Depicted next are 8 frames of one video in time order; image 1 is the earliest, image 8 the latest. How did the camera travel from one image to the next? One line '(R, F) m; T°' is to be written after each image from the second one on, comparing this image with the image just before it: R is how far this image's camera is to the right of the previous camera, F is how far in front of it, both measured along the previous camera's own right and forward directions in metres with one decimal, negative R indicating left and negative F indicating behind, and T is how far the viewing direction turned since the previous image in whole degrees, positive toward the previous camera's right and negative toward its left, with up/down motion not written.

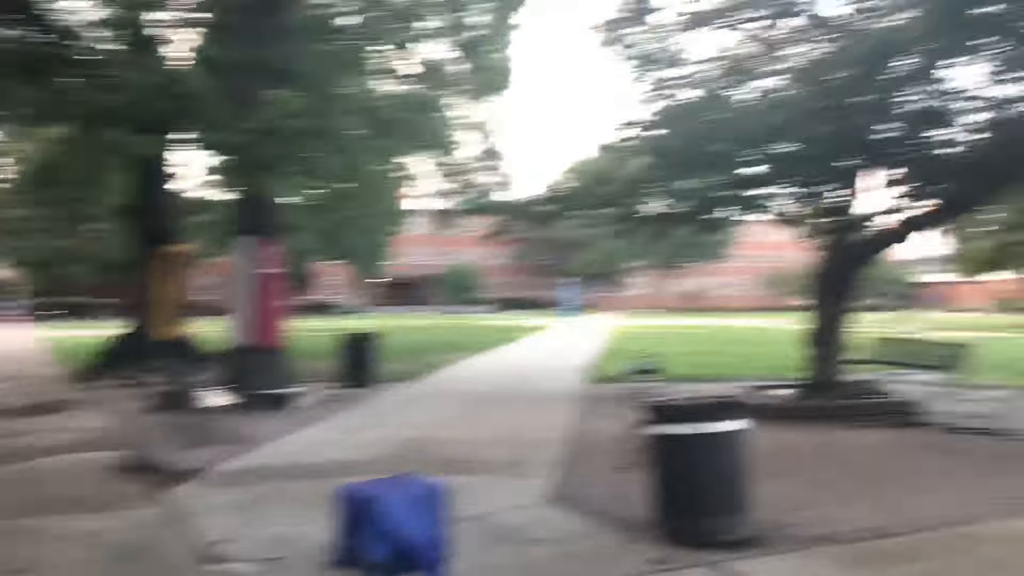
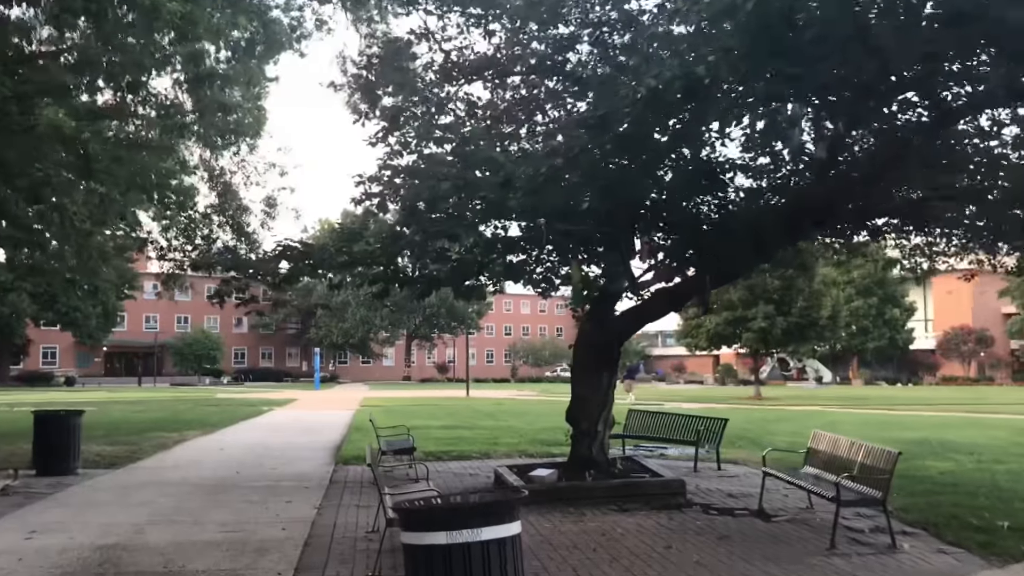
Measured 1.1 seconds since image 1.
(+0.2, +1.2) m; +15°
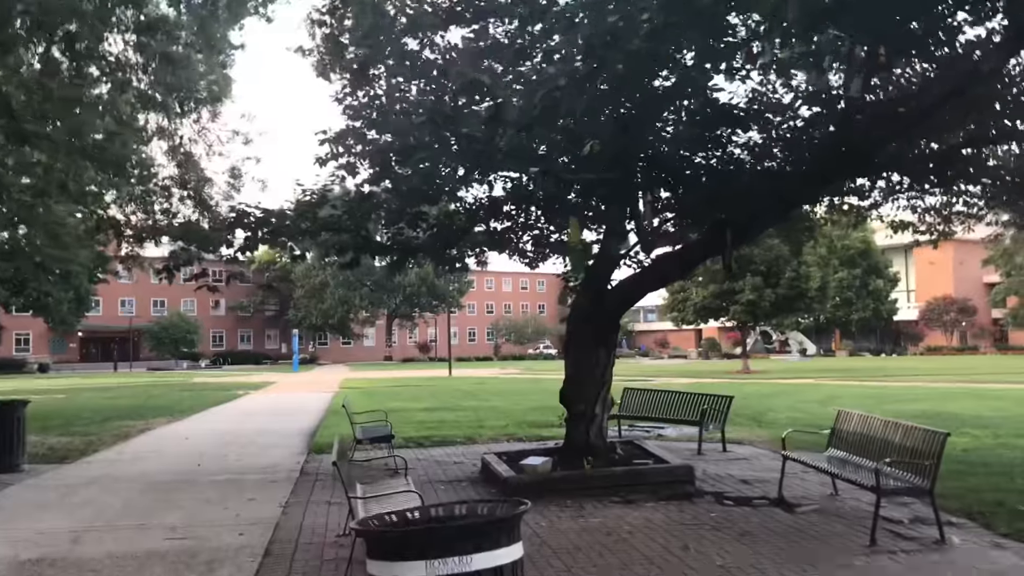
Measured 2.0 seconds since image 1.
(-0.1, +1.1) m; +1°
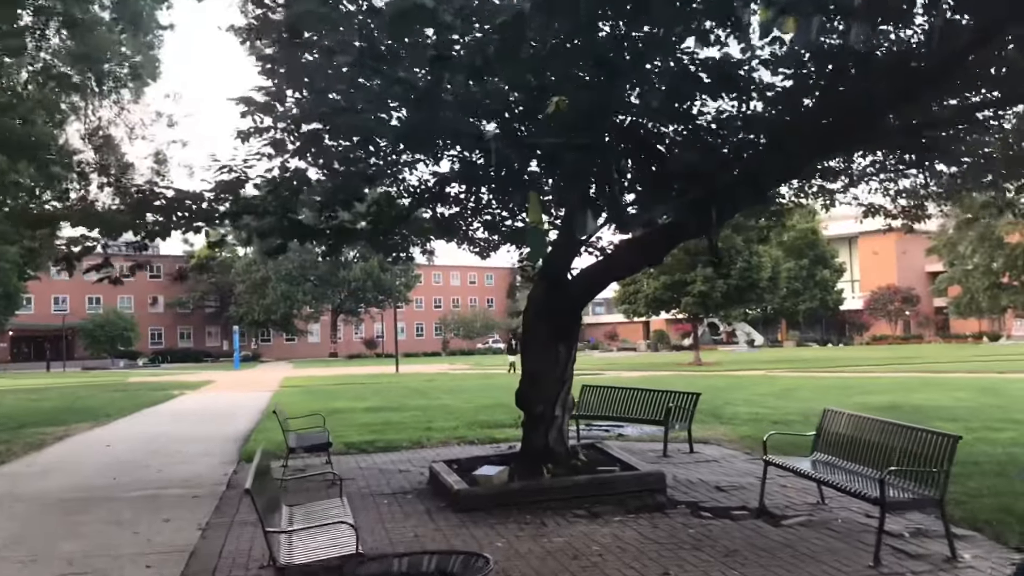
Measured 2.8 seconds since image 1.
(0.0, +1.0) m; +3°
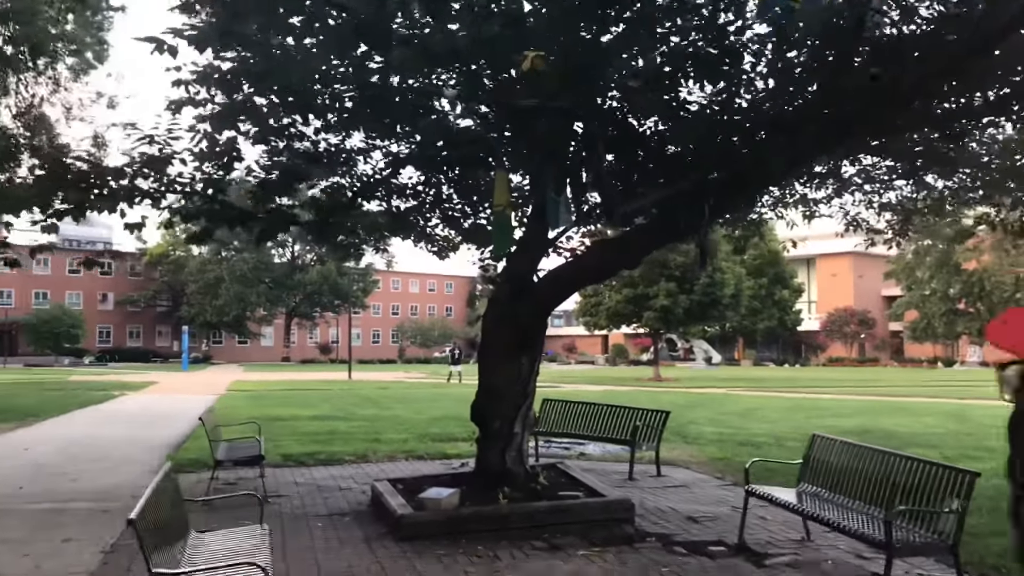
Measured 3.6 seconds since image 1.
(0.0, +0.9) m; +2°
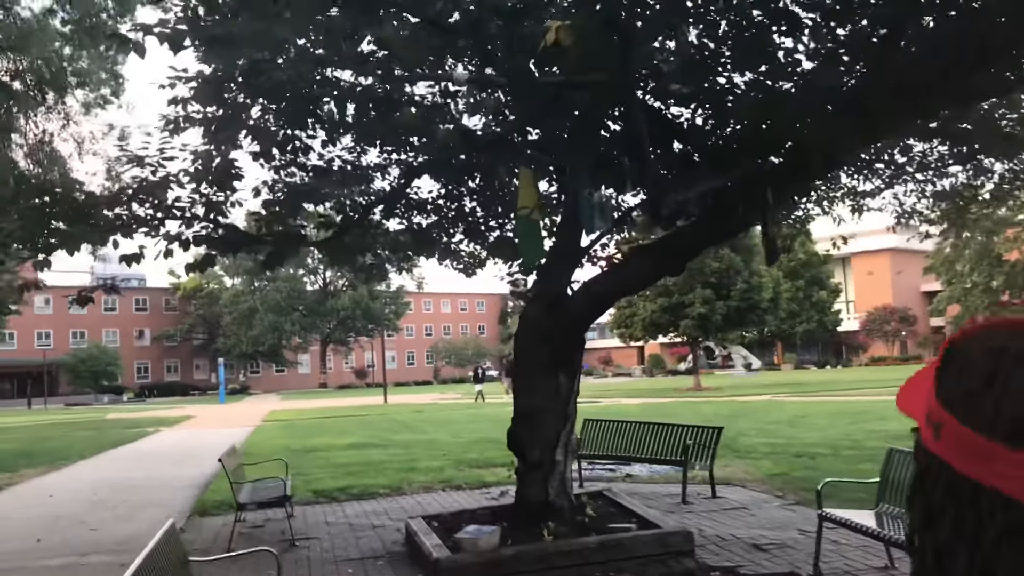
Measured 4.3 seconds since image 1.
(0.0, +0.7) m; -2°
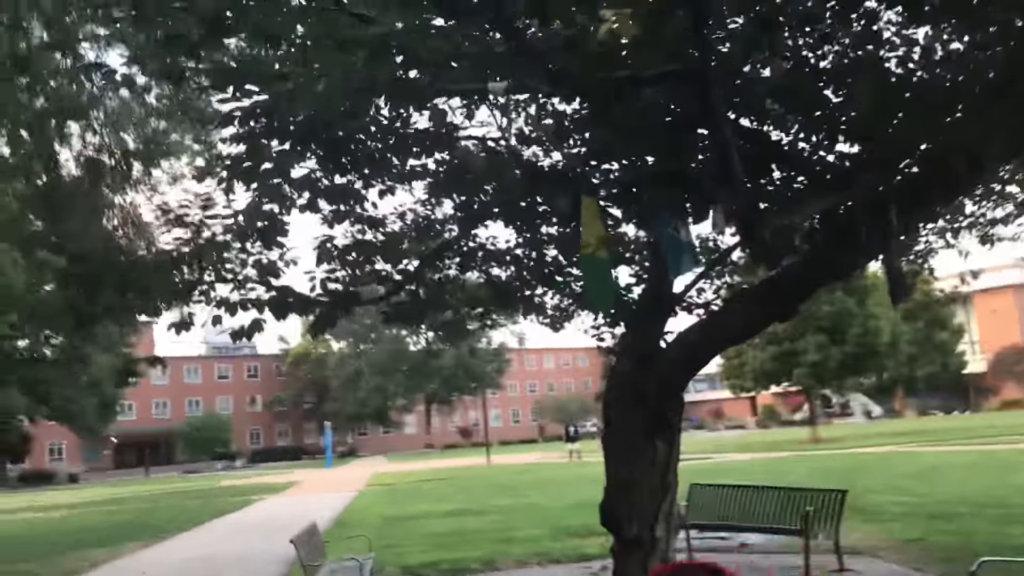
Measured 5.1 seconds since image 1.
(+0.1, +0.7) m; -6°
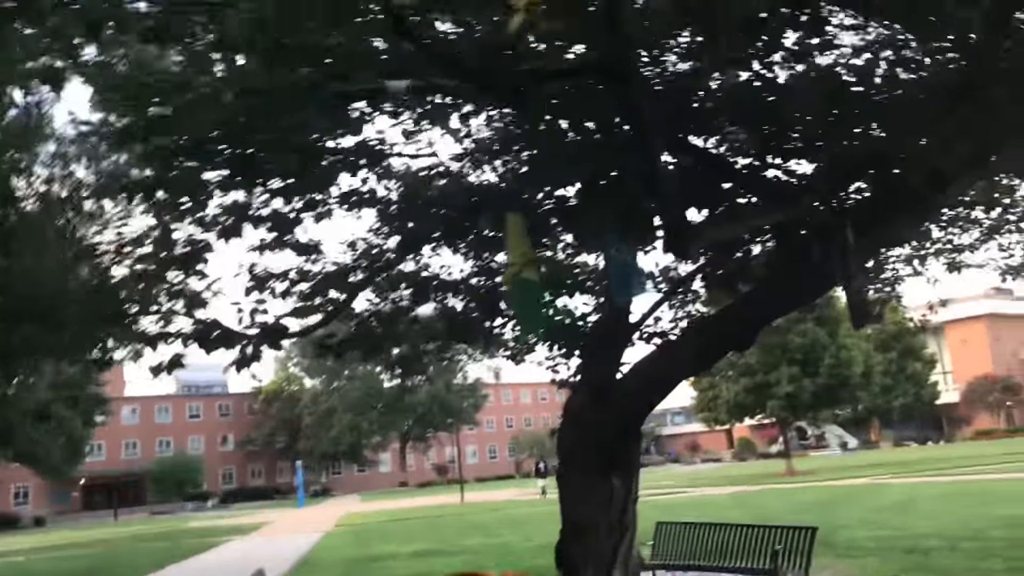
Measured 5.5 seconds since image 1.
(+0.2, +0.3) m; +1°
